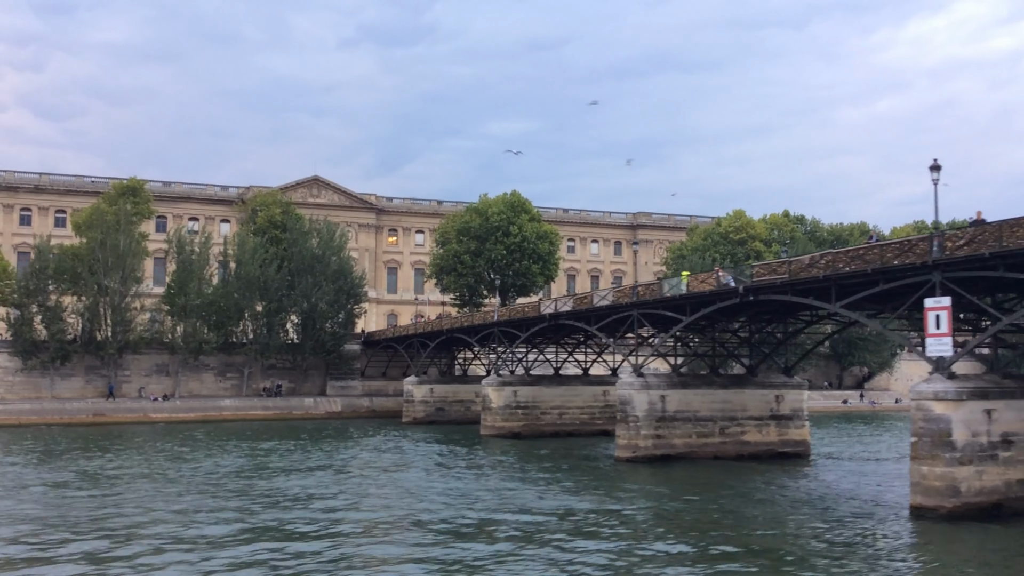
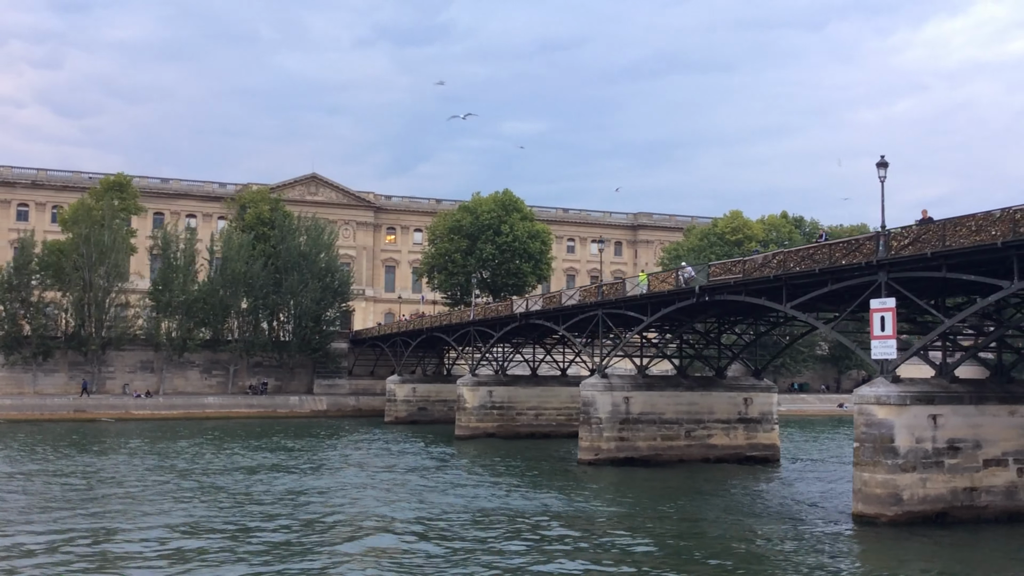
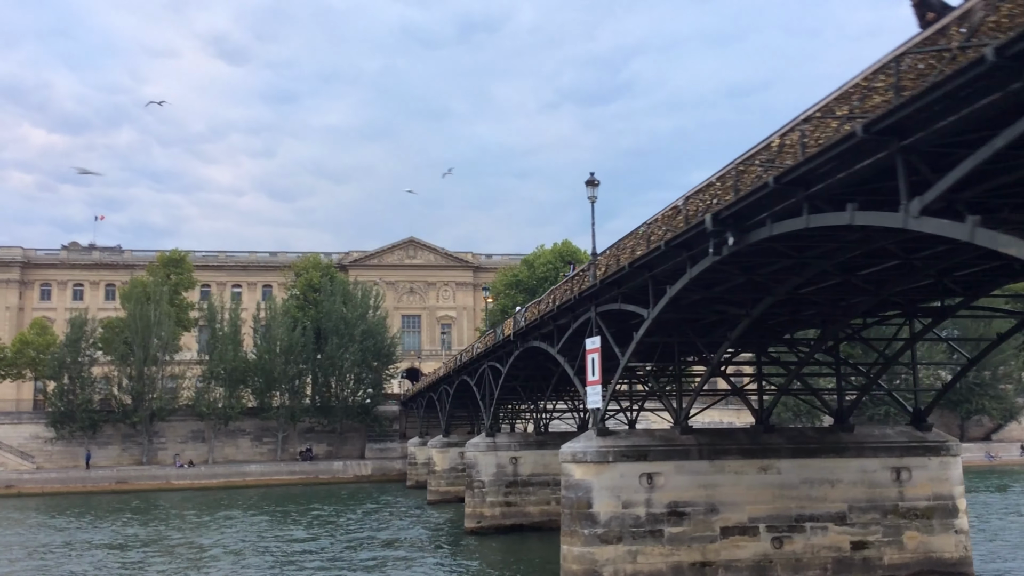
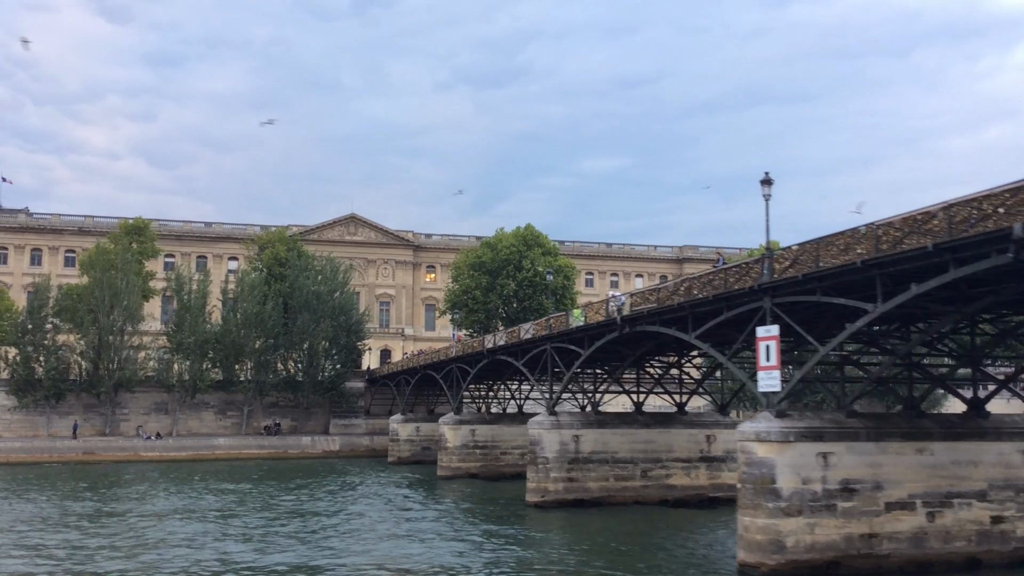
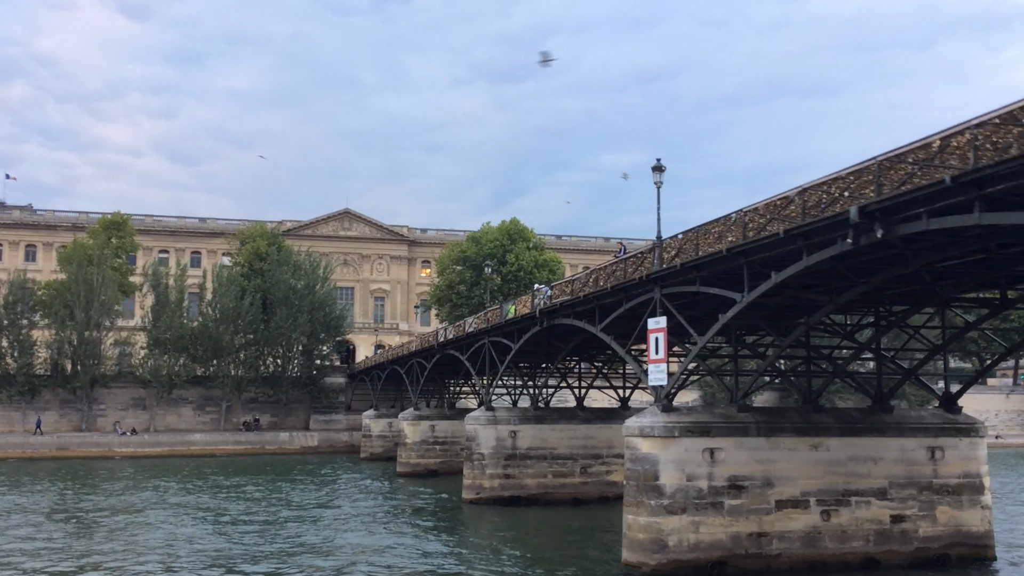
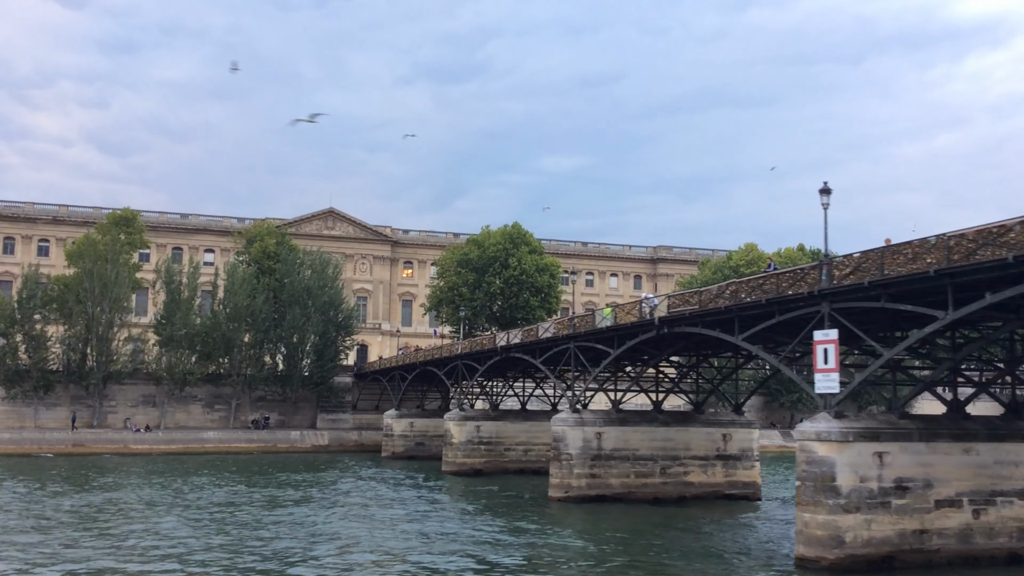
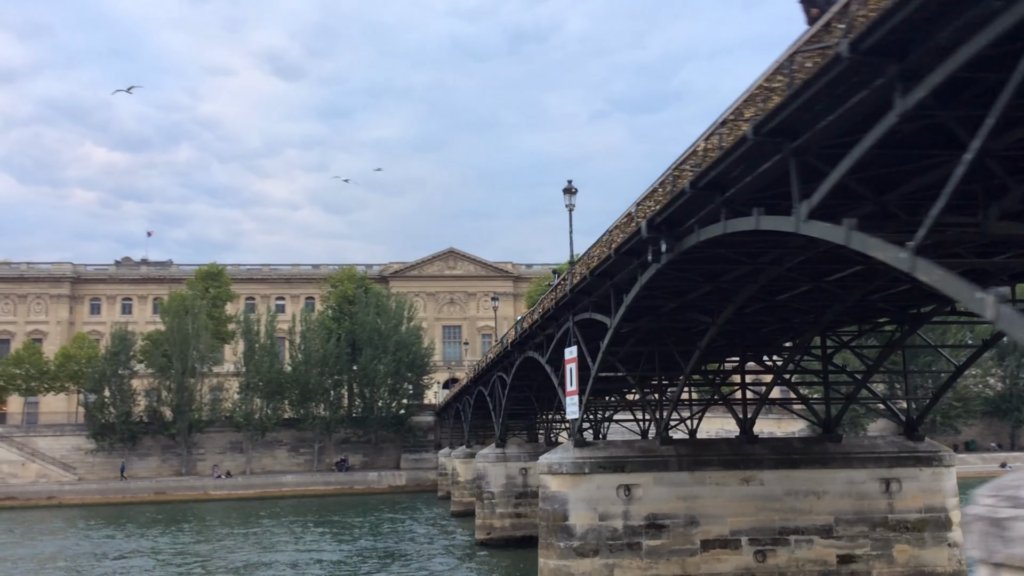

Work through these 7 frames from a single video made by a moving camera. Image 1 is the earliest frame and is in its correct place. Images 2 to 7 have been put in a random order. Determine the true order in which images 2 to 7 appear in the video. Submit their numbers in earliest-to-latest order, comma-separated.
2, 6, 4, 5, 3, 7
